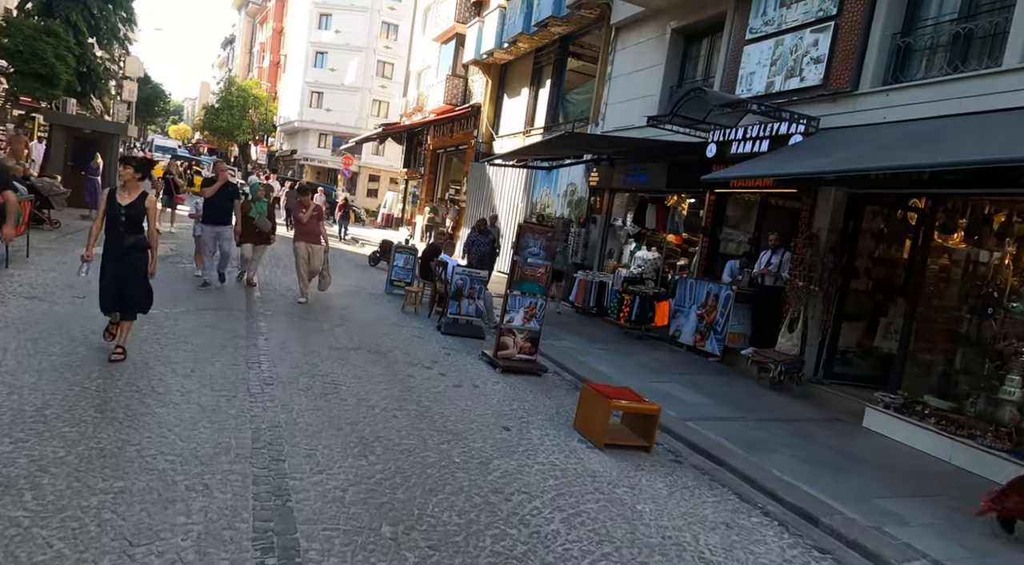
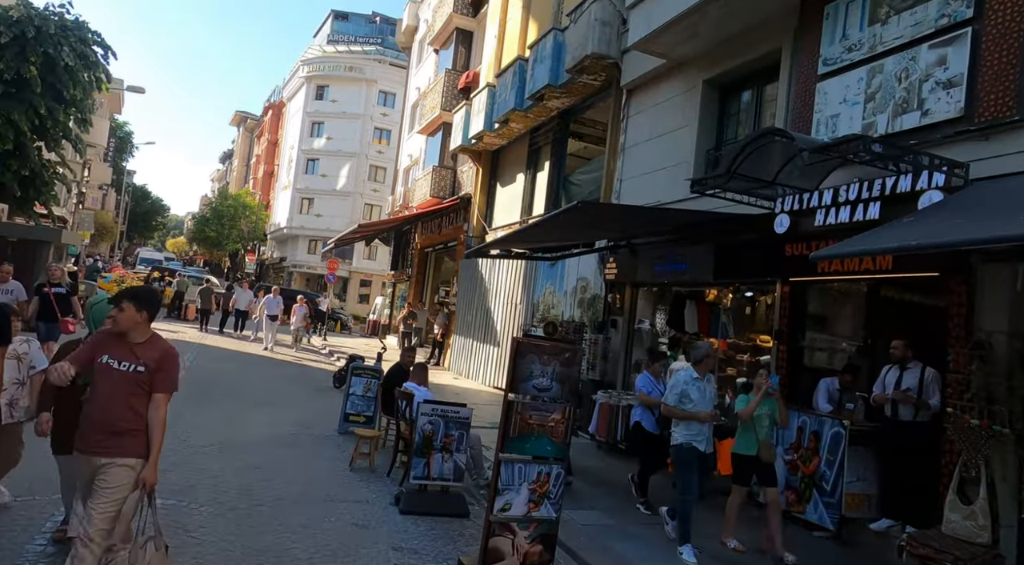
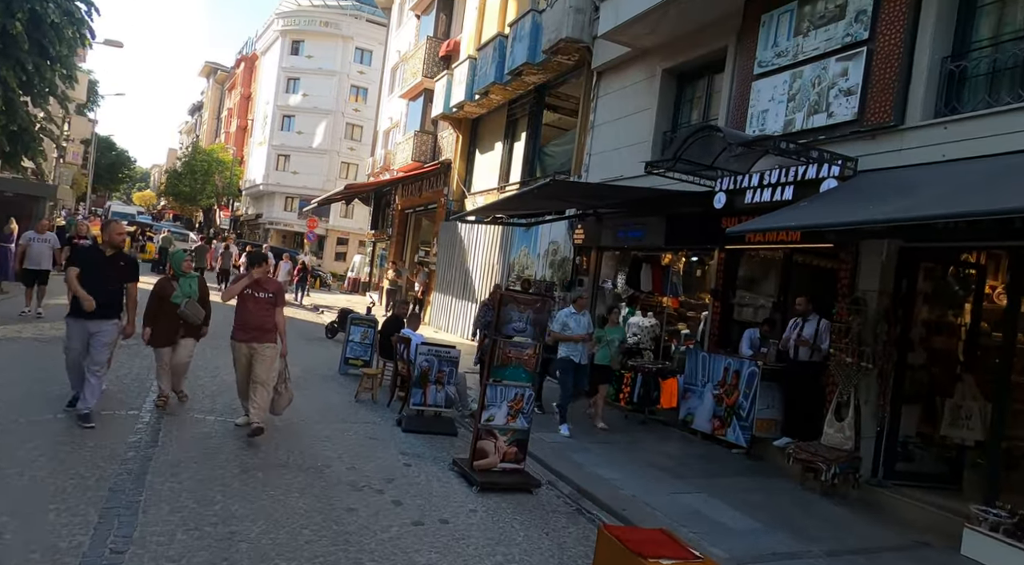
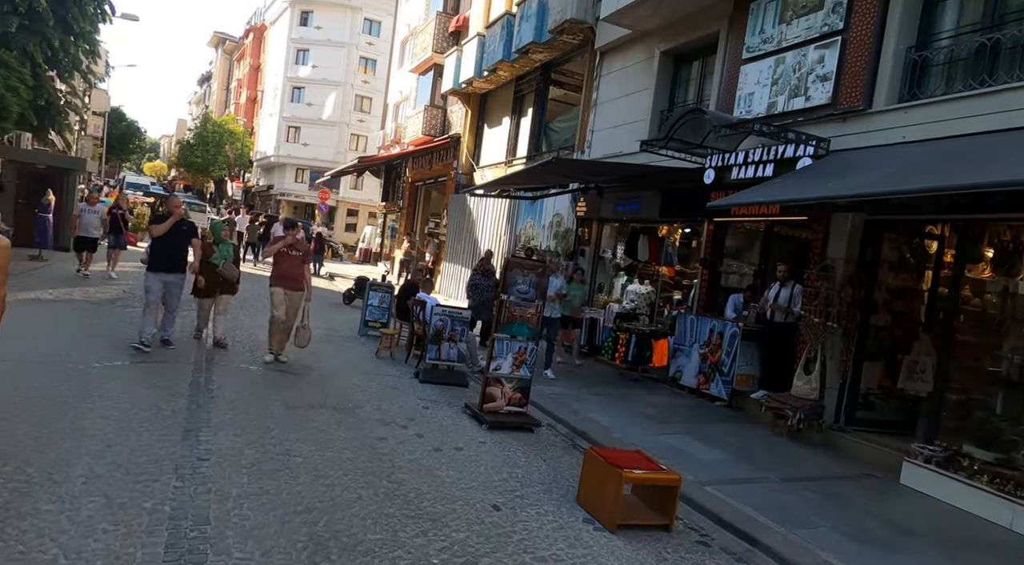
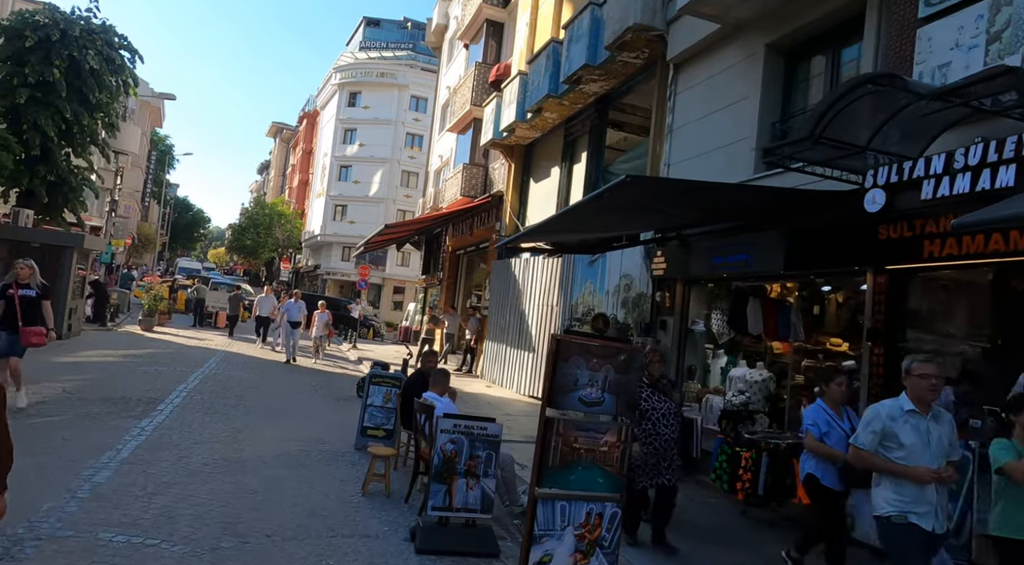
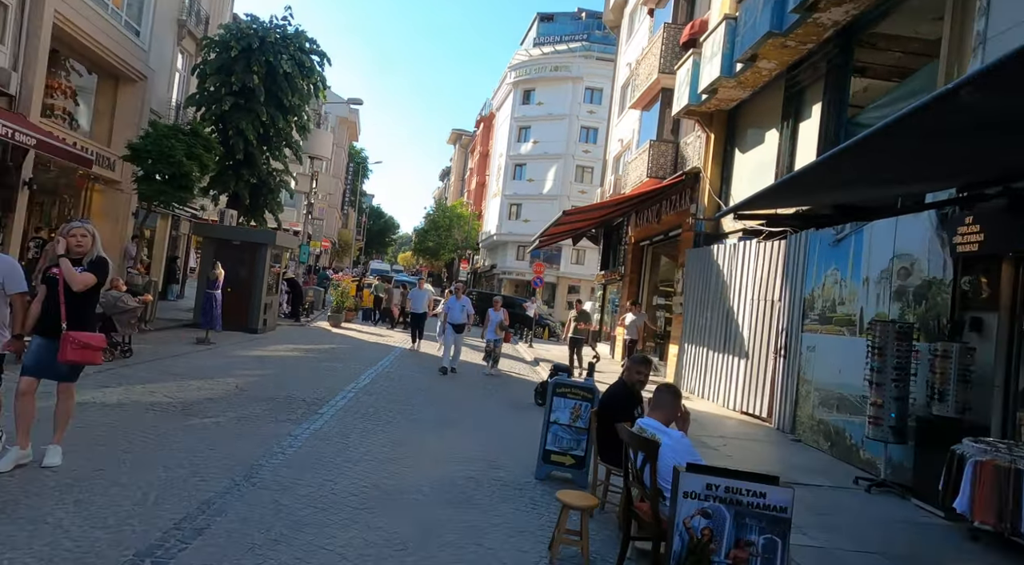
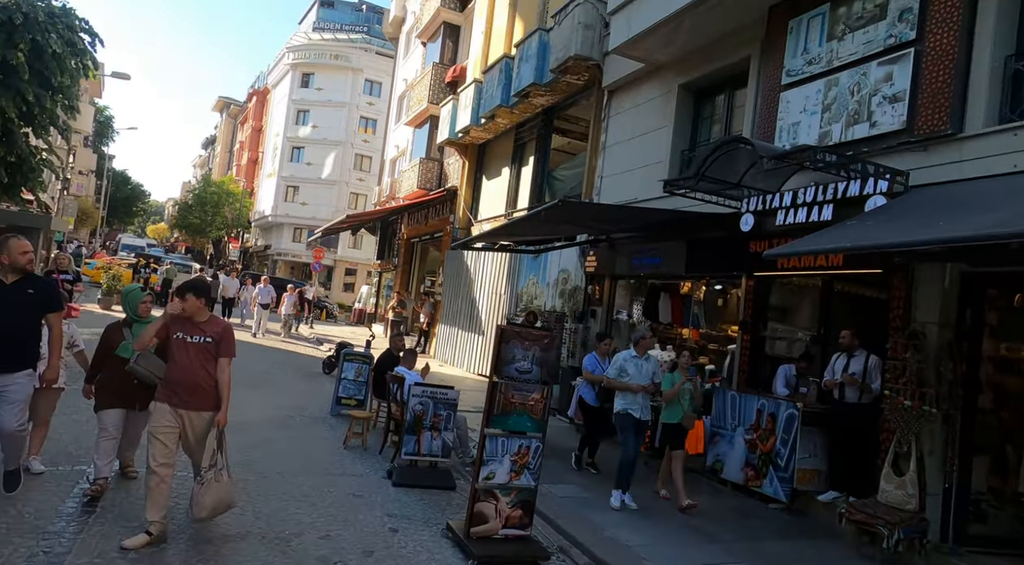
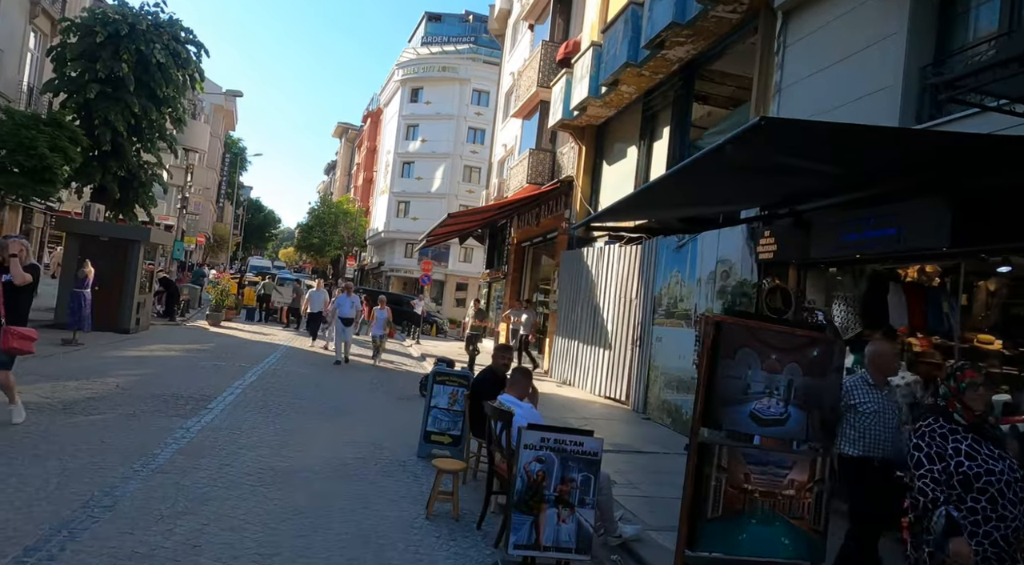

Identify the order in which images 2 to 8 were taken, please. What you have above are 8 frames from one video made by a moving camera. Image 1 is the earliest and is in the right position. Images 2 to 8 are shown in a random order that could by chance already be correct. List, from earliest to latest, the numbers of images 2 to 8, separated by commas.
4, 3, 7, 2, 5, 8, 6
